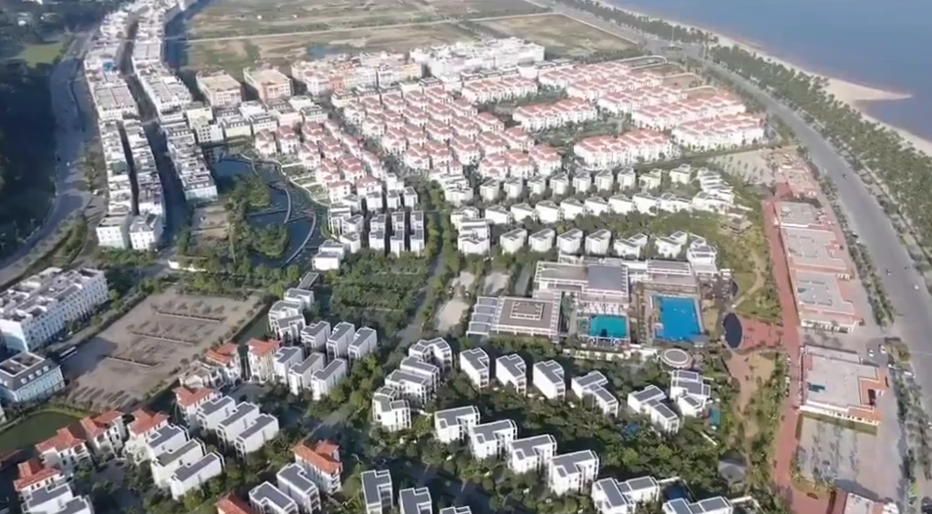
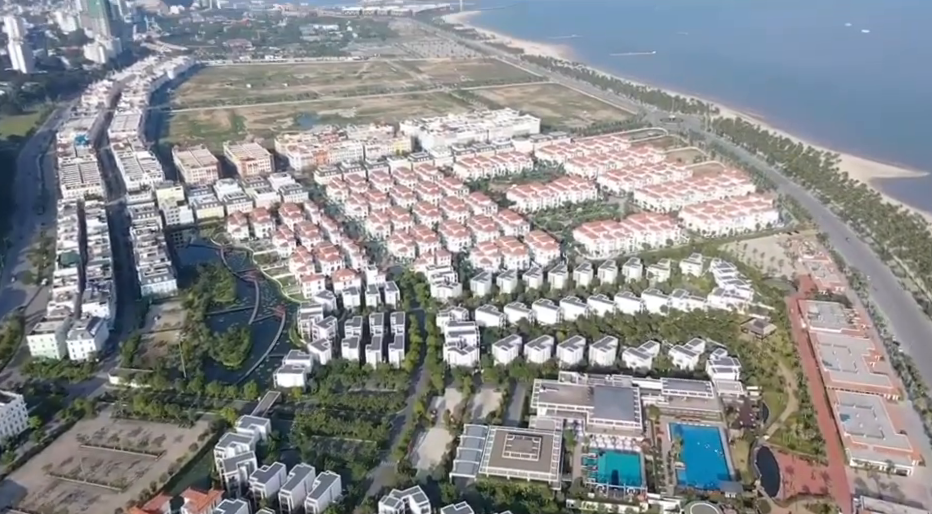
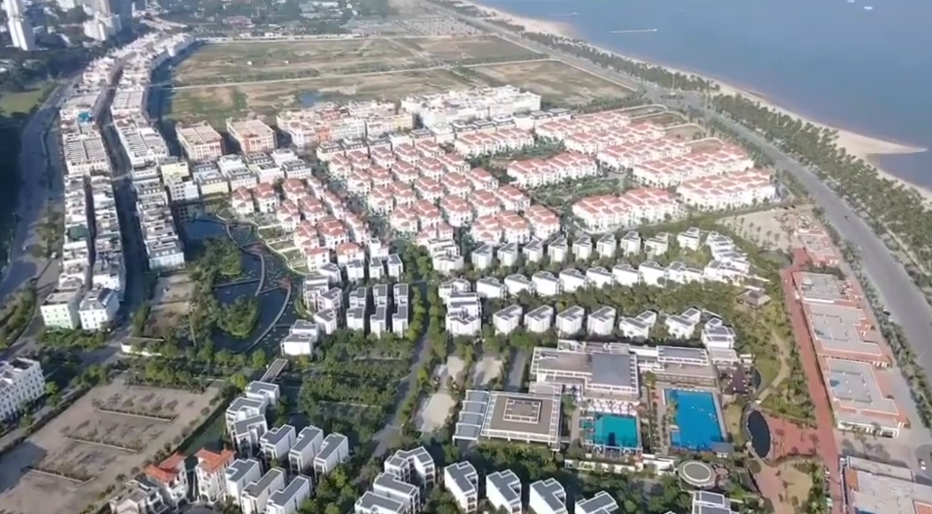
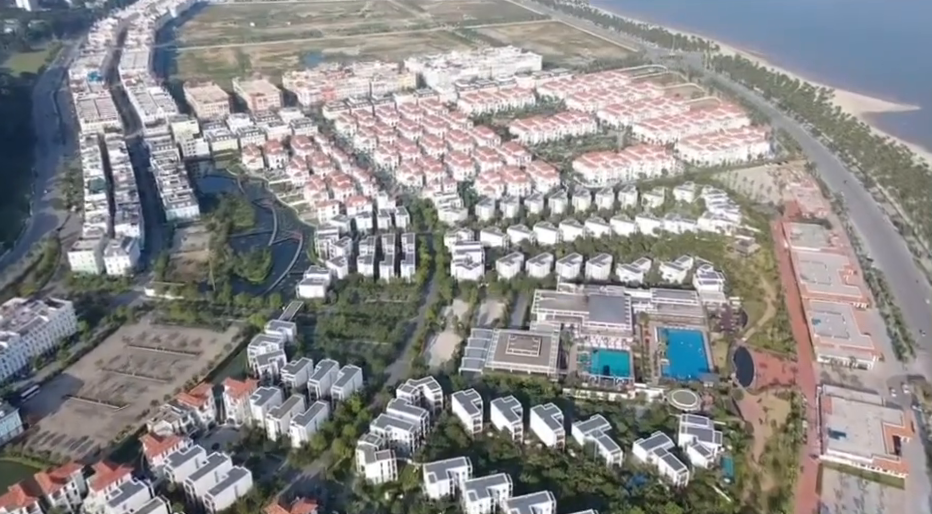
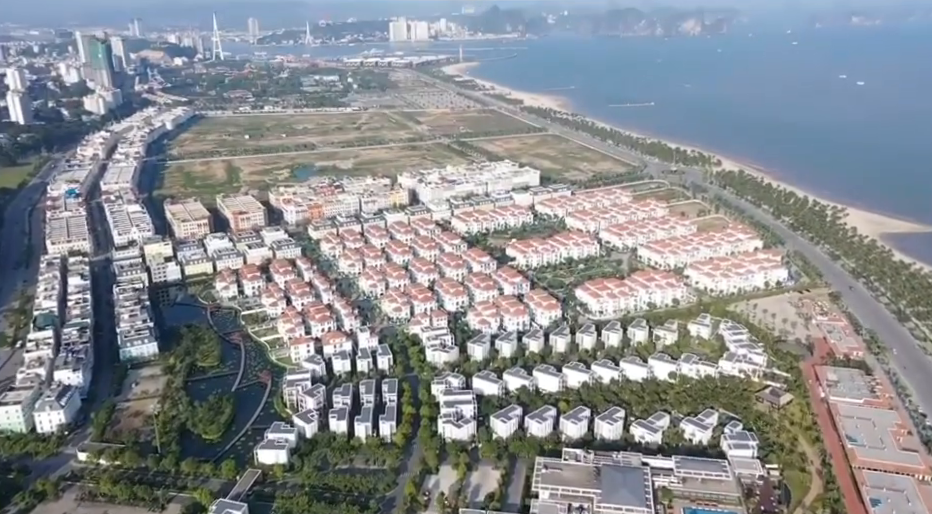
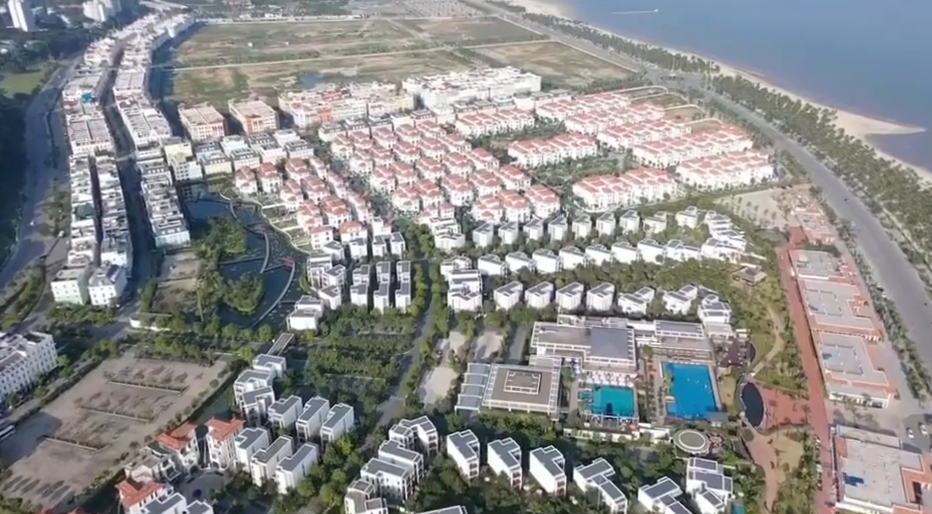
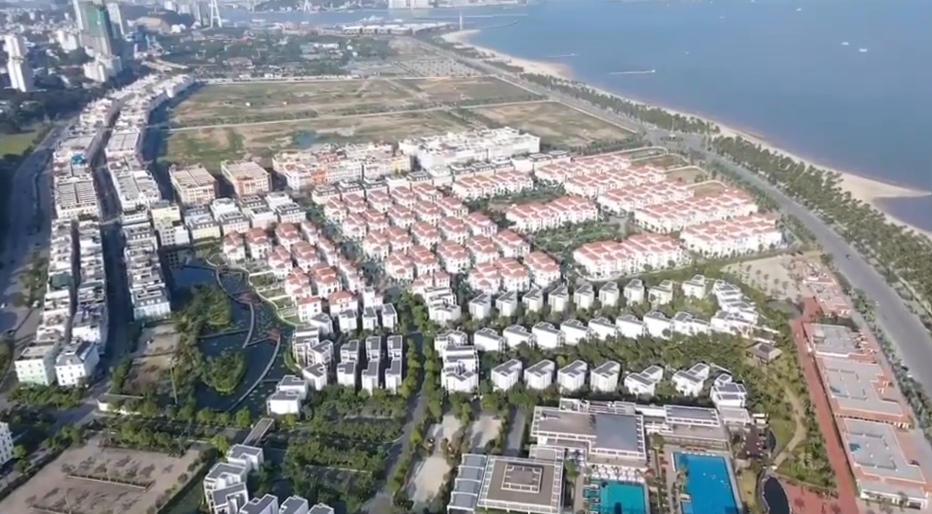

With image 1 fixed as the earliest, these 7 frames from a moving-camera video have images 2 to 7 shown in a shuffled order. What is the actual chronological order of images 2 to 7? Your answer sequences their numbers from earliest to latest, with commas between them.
4, 6, 3, 2, 7, 5
